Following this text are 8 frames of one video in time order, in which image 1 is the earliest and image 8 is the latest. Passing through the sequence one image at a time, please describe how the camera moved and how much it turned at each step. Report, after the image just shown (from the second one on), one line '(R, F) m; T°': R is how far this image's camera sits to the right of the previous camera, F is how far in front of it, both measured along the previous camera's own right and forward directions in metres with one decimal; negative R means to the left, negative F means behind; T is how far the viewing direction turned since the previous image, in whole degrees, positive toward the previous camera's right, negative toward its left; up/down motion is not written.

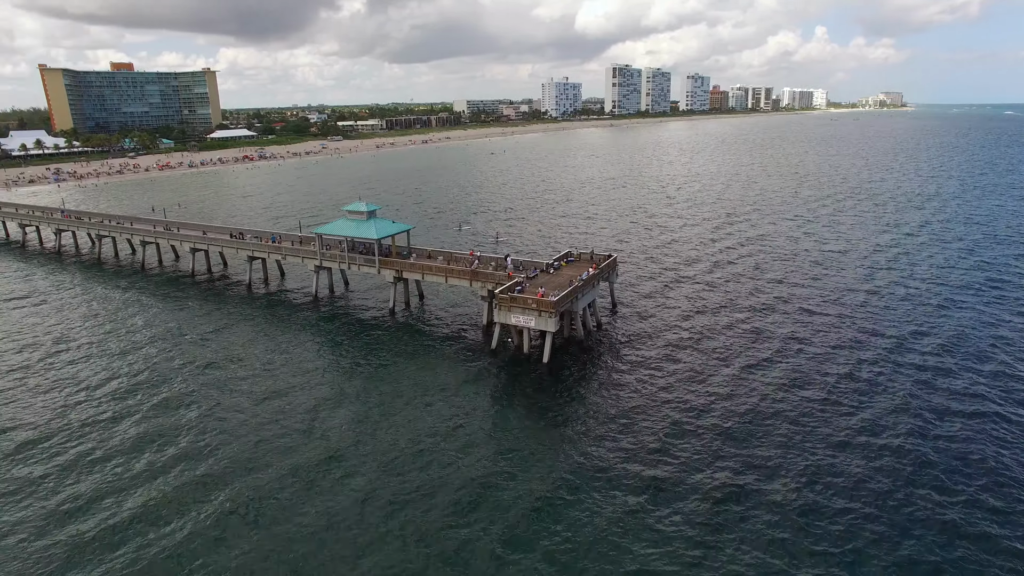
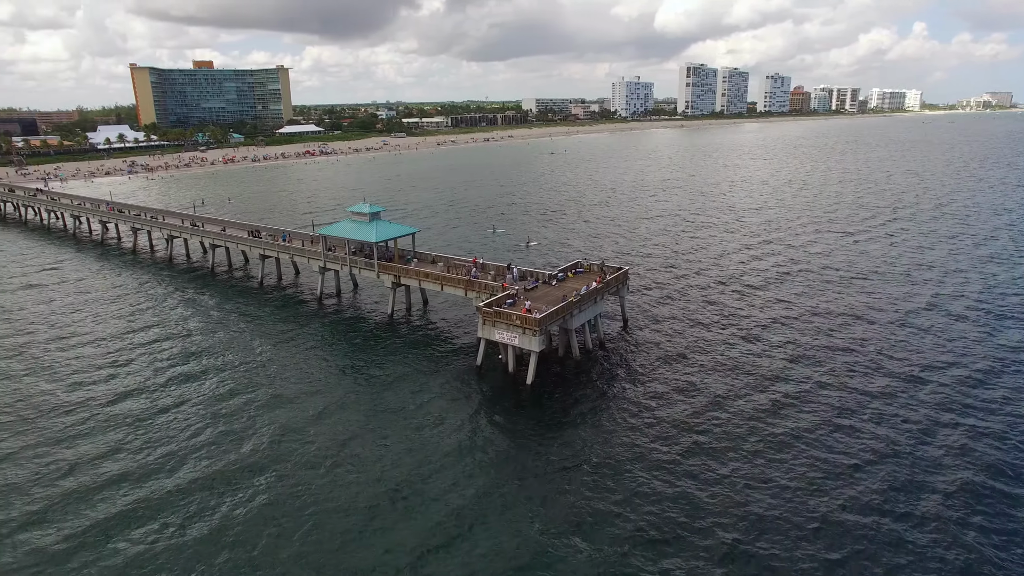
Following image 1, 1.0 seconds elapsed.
(+4.7, +2.8) m; -6°
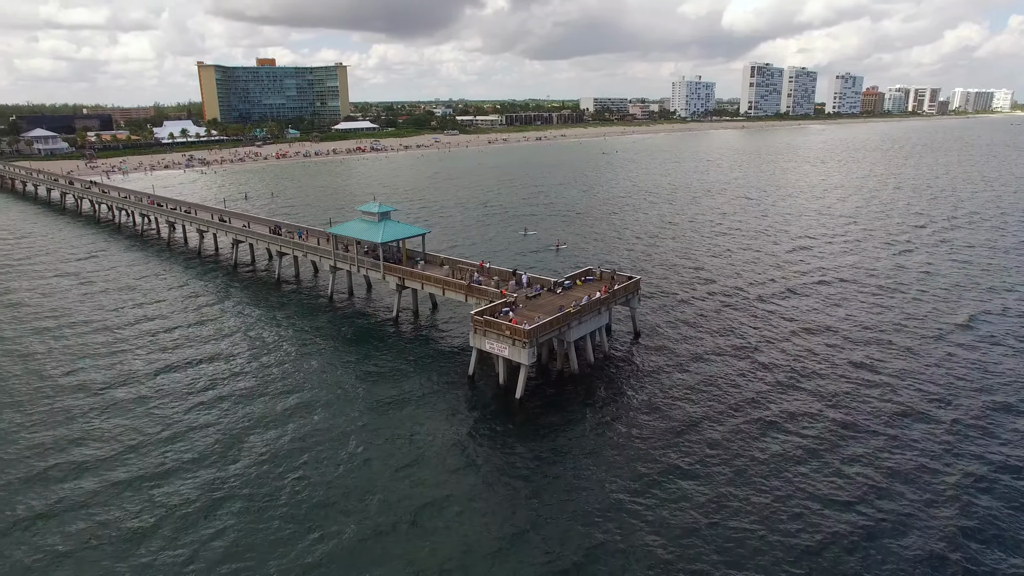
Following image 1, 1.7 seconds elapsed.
(+3.4, +1.9) m; -5°
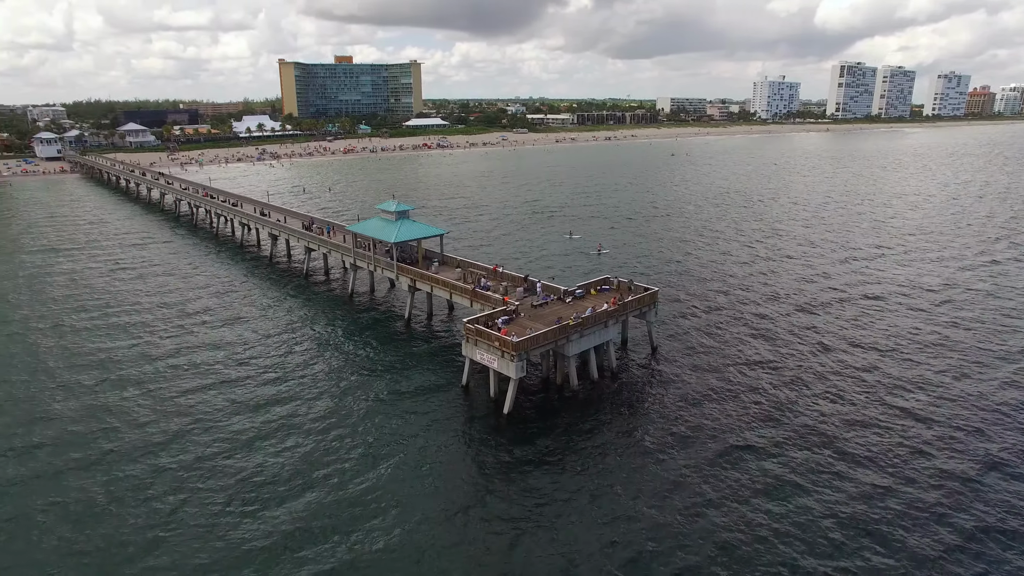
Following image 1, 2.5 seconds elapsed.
(+3.9, +2.3) m; -6°
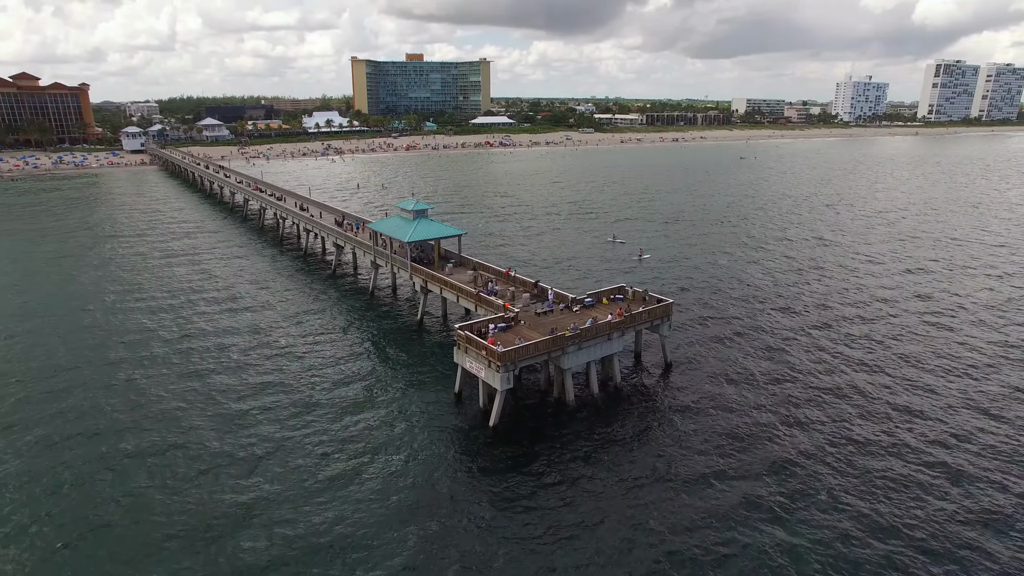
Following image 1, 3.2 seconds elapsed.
(+3.5, +1.9) m; -6°
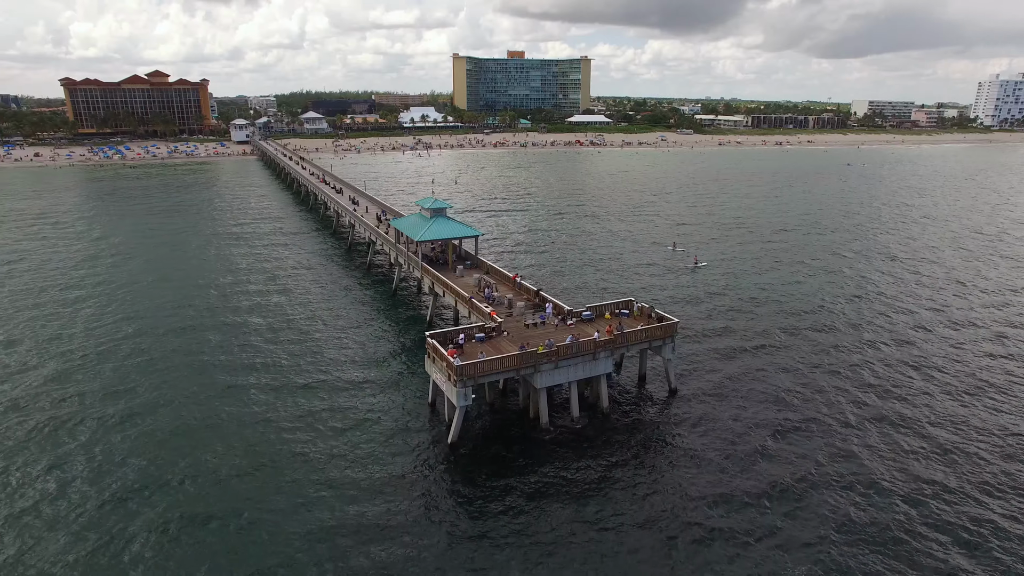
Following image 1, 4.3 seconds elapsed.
(+5.6, +2.9) m; -9°
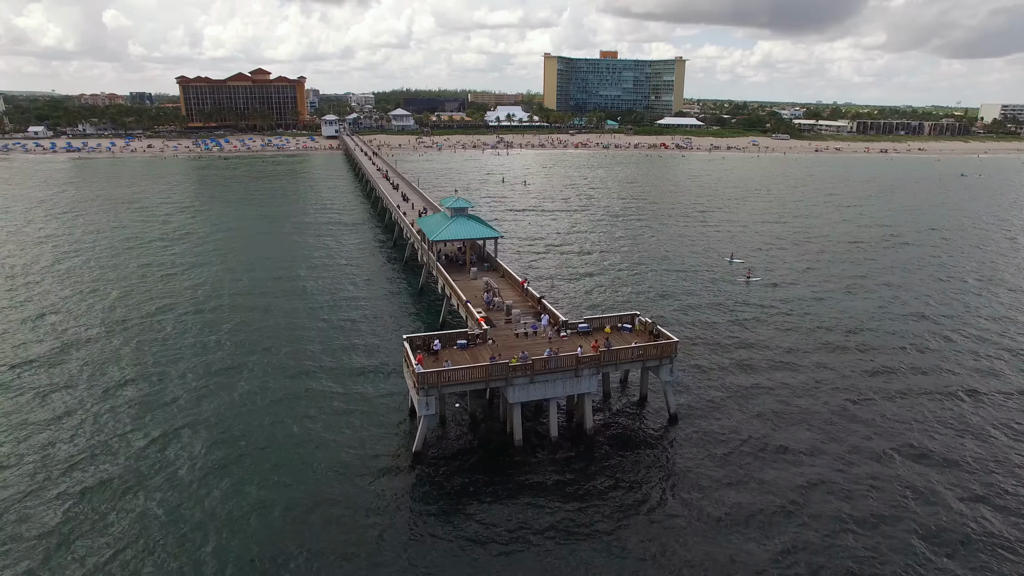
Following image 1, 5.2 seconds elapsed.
(+4.7, +2.0) m; -8°
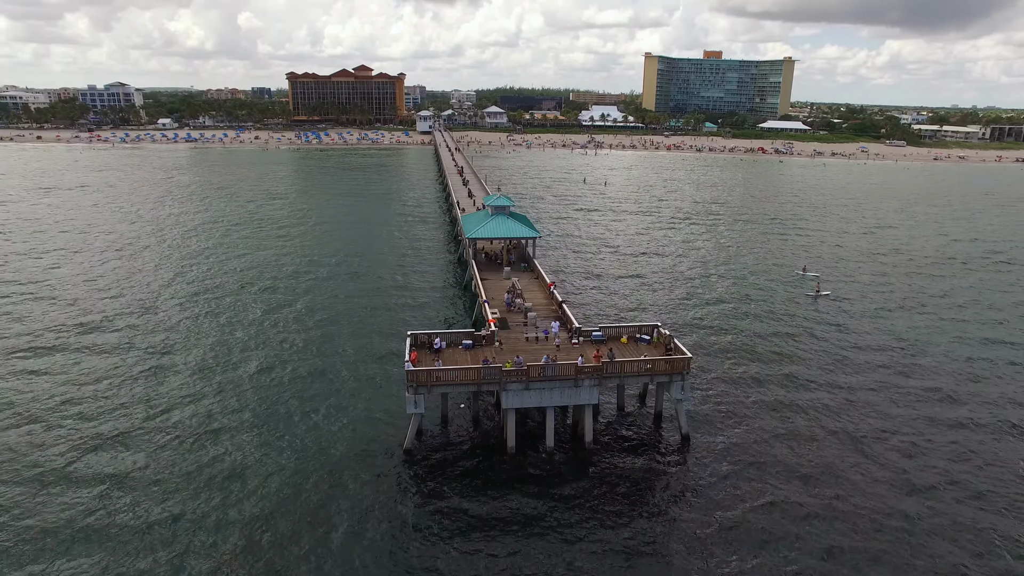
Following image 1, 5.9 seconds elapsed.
(+3.8, +1.2) m; -8°
